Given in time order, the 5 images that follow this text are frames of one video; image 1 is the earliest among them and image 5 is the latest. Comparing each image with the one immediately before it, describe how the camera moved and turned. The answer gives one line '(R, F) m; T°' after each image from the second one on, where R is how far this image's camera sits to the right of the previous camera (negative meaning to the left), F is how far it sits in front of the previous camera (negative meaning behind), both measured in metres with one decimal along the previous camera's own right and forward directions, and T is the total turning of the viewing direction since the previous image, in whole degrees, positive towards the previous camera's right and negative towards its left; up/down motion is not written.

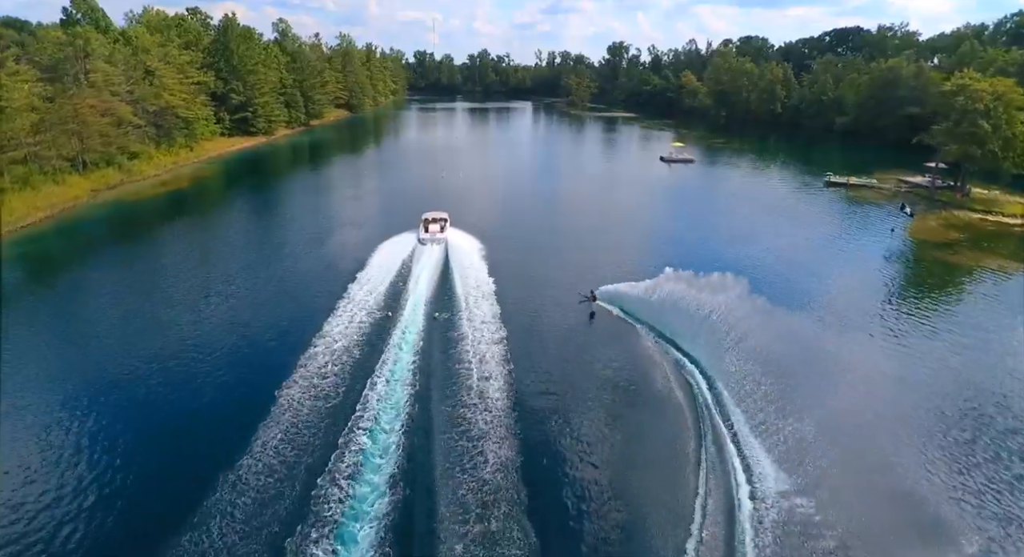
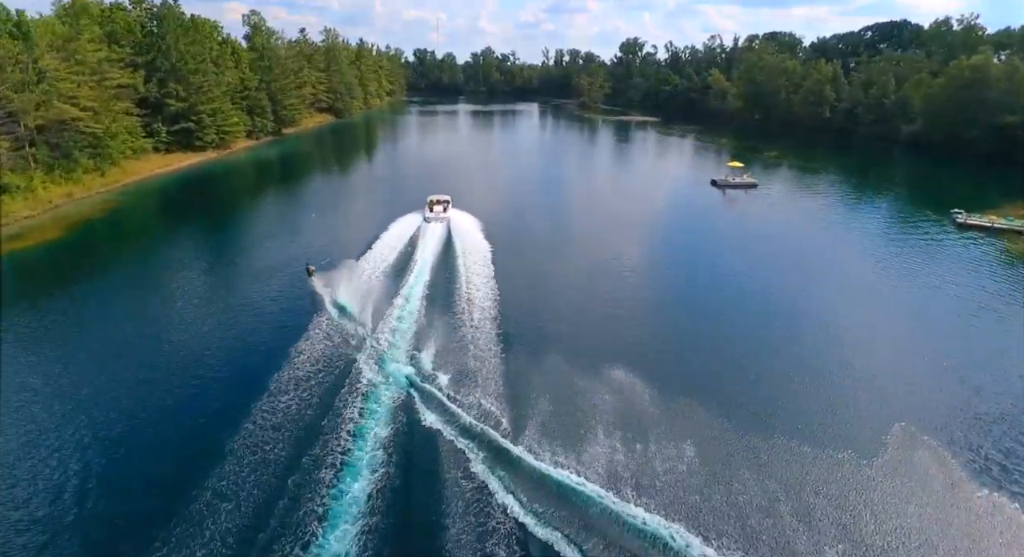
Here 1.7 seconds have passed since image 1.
(-0.4, +9.9) m; 0°
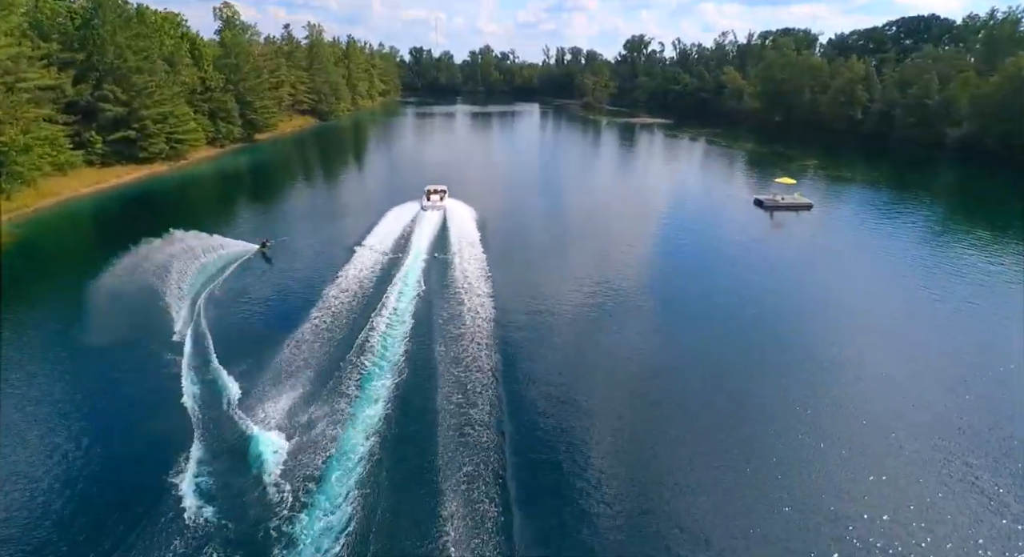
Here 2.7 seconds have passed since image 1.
(-0.1, +6.0) m; 0°
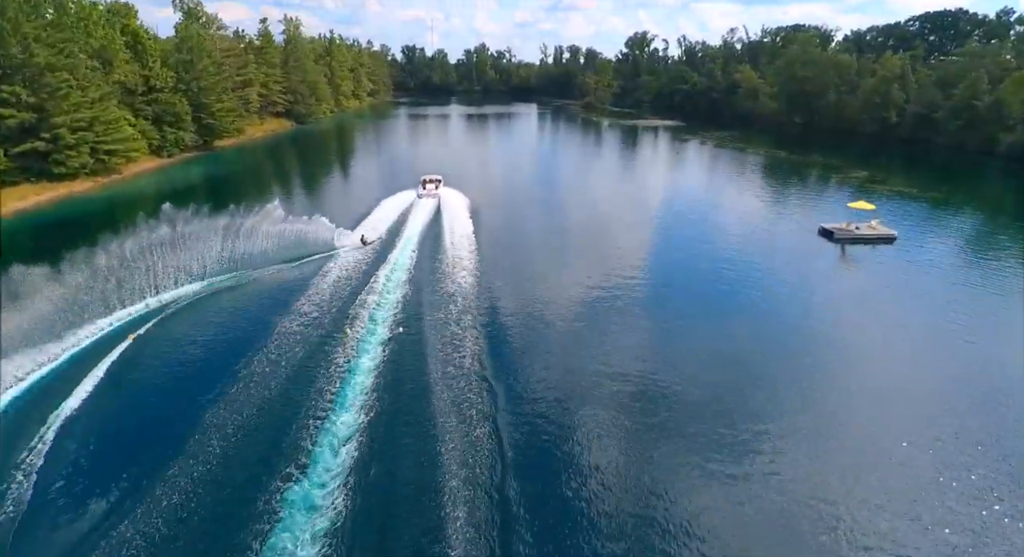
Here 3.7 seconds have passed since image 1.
(0.0, +6.0) m; 0°
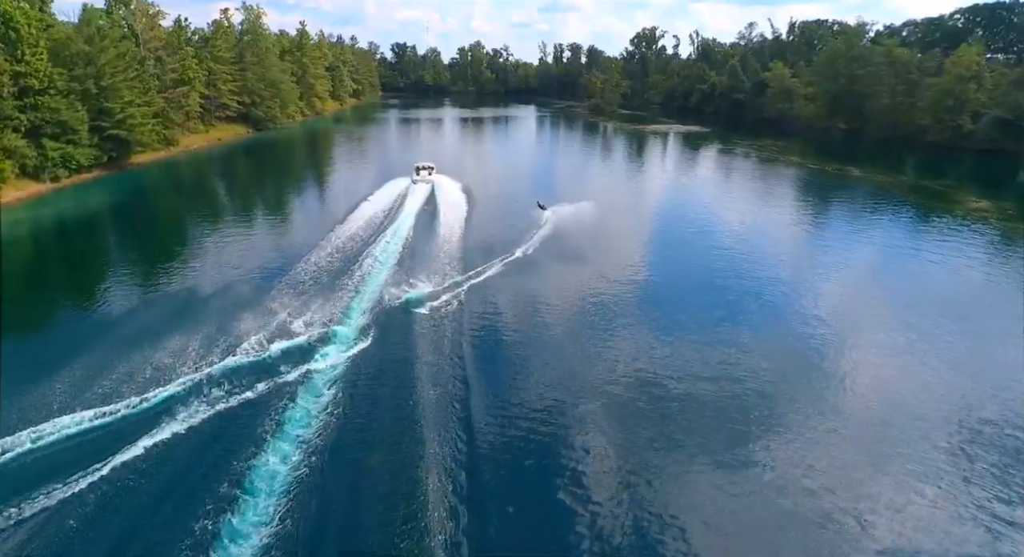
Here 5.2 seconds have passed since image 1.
(-0.2, +9.0) m; 0°
